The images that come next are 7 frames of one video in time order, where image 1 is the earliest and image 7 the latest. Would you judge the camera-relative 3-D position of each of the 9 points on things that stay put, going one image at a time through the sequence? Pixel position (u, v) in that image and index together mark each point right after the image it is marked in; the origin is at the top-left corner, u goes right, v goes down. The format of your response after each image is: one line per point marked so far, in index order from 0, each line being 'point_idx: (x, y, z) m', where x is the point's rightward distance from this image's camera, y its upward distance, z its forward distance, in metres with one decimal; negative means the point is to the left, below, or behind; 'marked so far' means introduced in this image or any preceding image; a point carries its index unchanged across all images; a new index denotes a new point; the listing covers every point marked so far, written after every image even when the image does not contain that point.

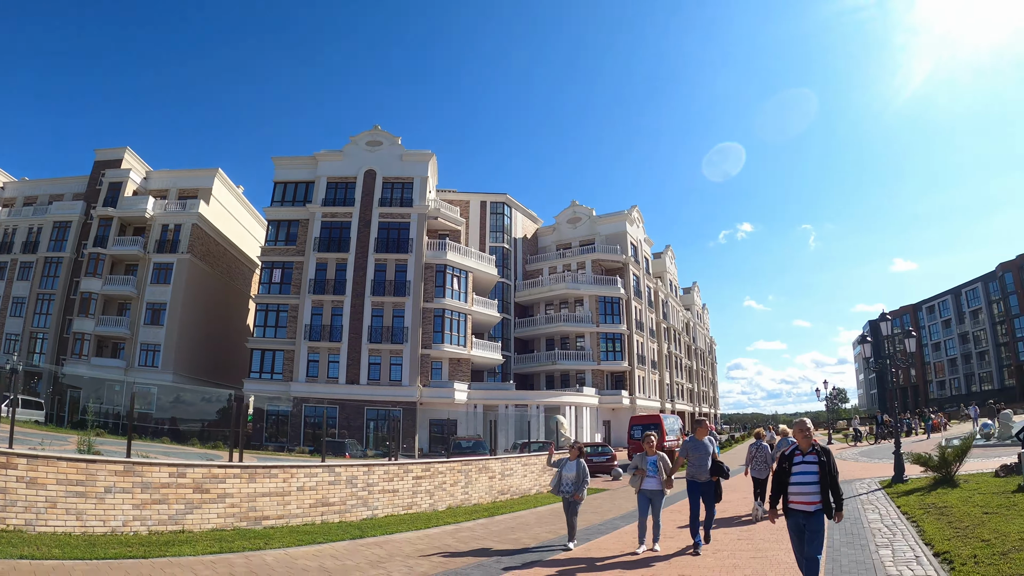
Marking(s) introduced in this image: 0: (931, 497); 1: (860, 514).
0: (+8.1, -4.1, +10.3) m
1: (+6.2, -4.1, +9.6) m
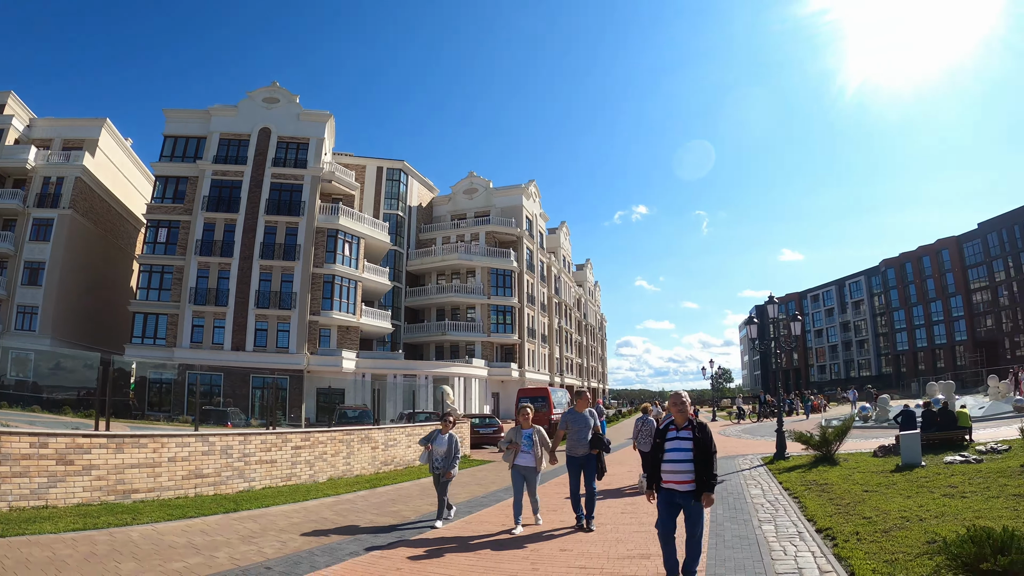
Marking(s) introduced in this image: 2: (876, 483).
0: (+5.8, -3.6, +10.6) m
1: (+4.0, -3.6, +9.5) m
2: (+5.7, -3.1, +8.4) m
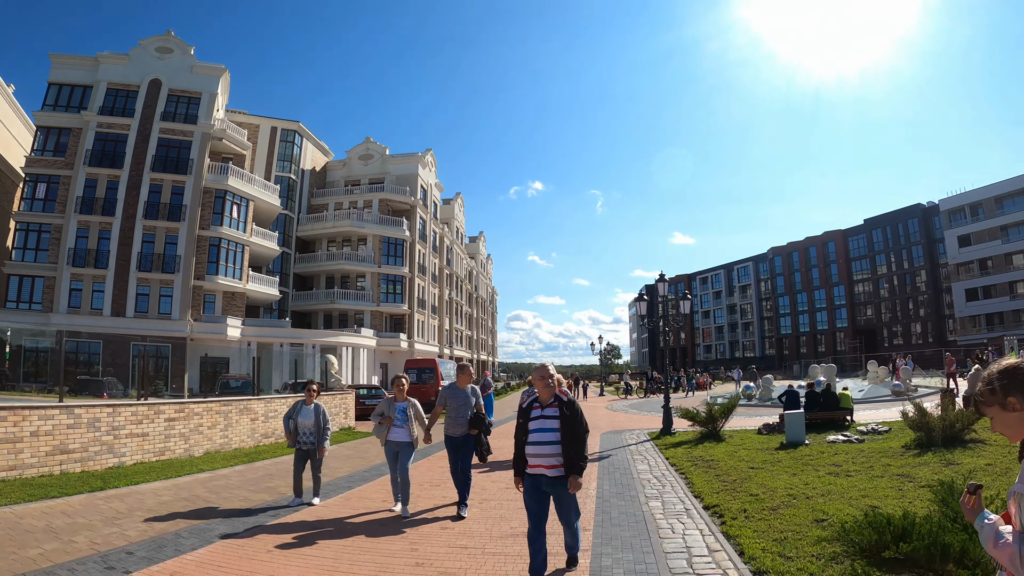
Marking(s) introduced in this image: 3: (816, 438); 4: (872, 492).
0: (+3.6, -3.2, +10.8) m
1: (+2.1, -3.2, +9.4) m
2: (+3.9, -2.7, +8.6) m
3: (+6.2, -3.0, +11.1) m
4: (+4.0, -2.3, +6.1) m
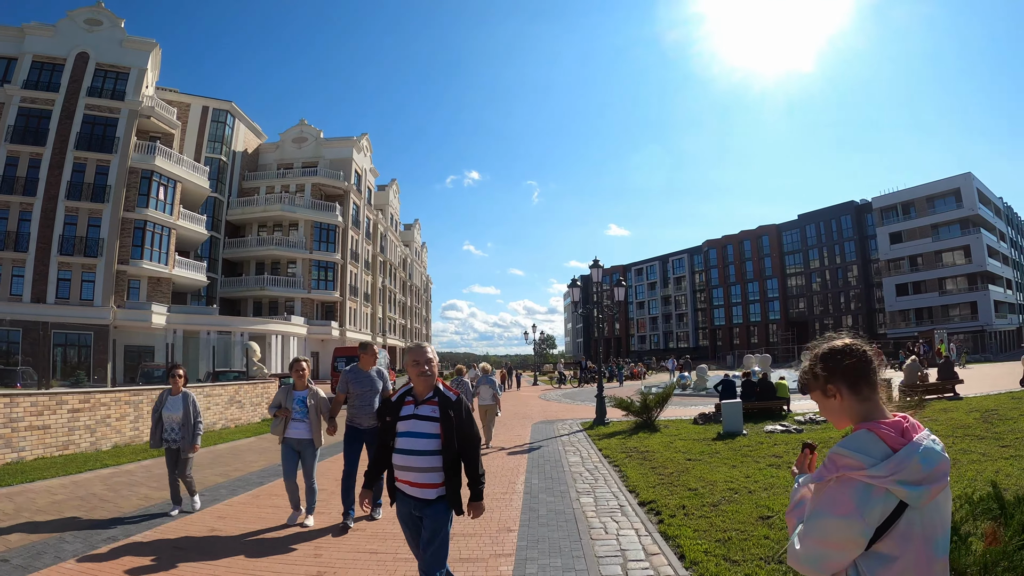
0: (+2.2, -2.9, +10.4) m
1: (+0.8, -2.8, +8.9) m
2: (+2.8, -2.5, +8.2) m
3: (+4.8, -2.8, +11.0) m
4: (+3.2, -2.1, +5.8) m
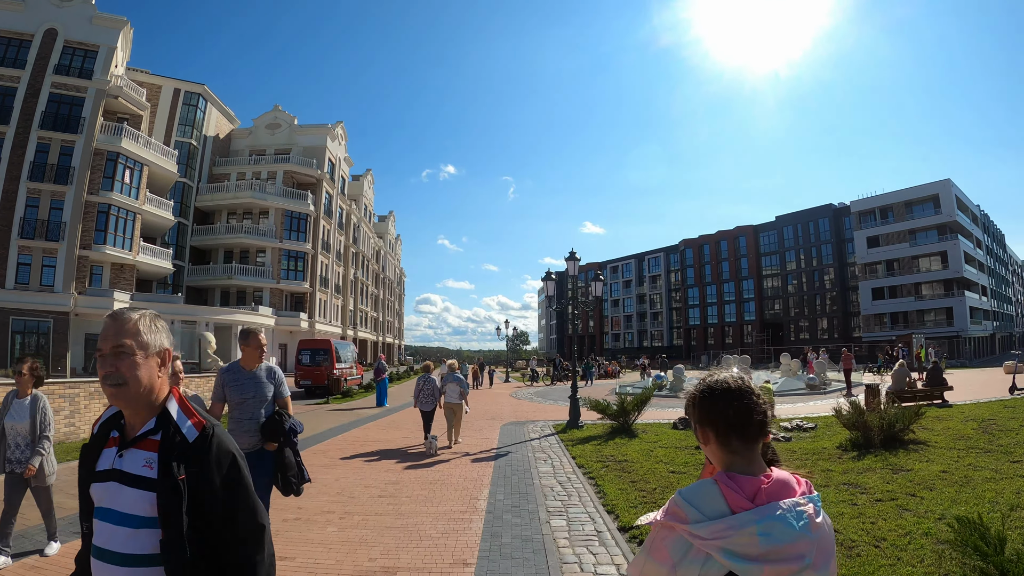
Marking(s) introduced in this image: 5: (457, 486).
0: (+1.6, -2.8, +9.6) m
1: (+0.3, -2.7, +8.0) m
2: (+2.3, -2.4, +7.4) m
3: (+4.1, -2.7, +10.3) m
4: (+2.8, -2.0, +5.0) m
5: (-0.7, -2.6, +7.3) m
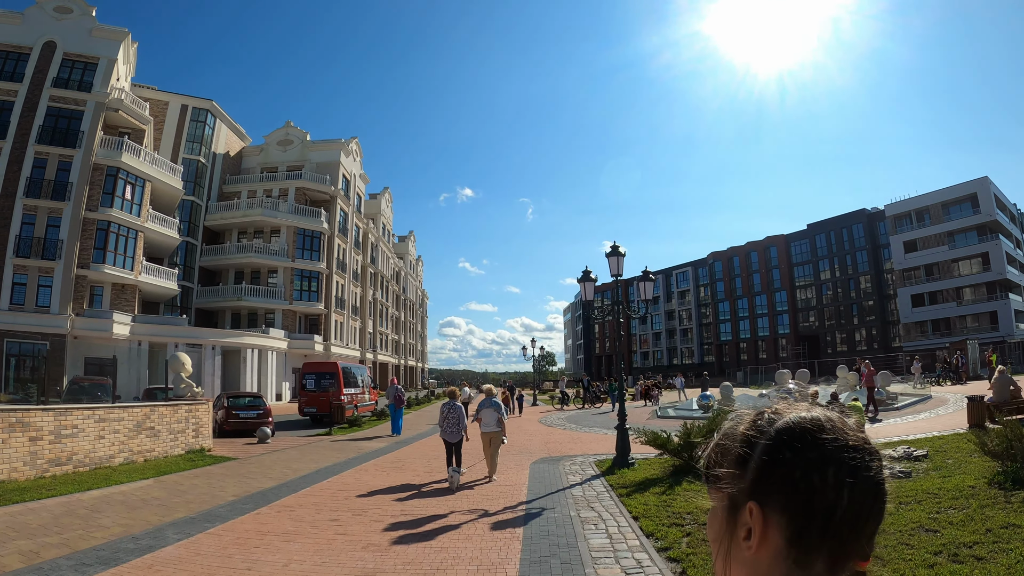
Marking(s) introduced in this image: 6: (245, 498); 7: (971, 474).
0: (+2.1, -2.6, +6.7) m
1: (+0.7, -2.5, +5.1) m
2: (+2.6, -2.1, +4.5) m
3: (+4.6, -2.5, +7.3) m
4: (+3.0, -1.6, +2.1) m
5: (-0.4, -2.4, +4.6) m
6: (-3.9, -3.1, +8.1) m
7: (+7.7, -3.1, +9.2) m
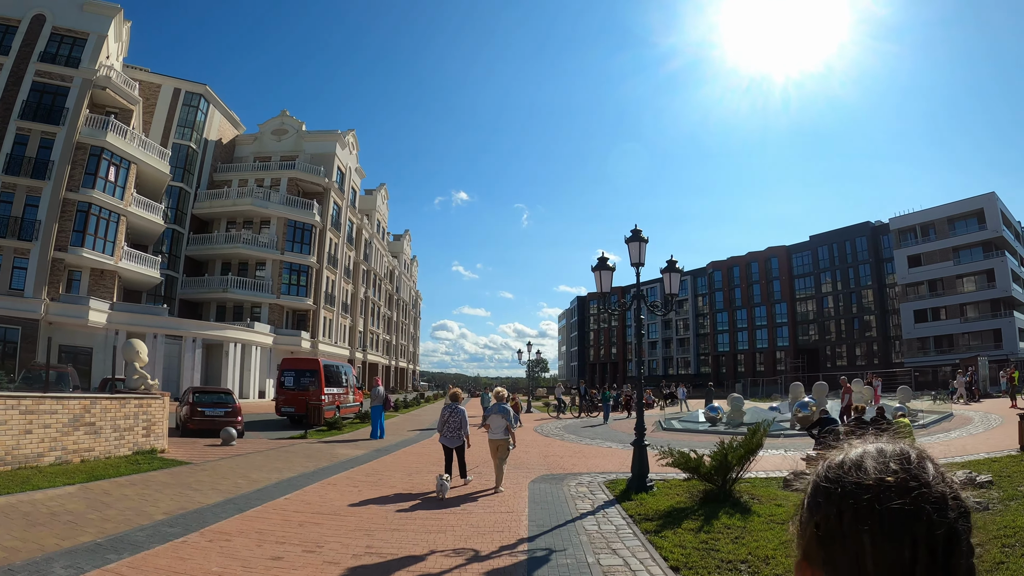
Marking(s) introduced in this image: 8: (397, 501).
0: (+2.1, -2.4, +5.1) m
1: (+0.7, -2.3, +3.6) m
2: (+2.7, -2.0, +3.0) m
3: (+4.6, -2.4, +5.8) m
4: (+3.1, -1.5, +0.6) m
5: (-0.4, -2.2, +3.0) m
6: (-4.0, -2.7, +6.5) m
7: (+7.6, -3.2, +7.7) m
8: (-1.6, -3.0, +7.7) m
